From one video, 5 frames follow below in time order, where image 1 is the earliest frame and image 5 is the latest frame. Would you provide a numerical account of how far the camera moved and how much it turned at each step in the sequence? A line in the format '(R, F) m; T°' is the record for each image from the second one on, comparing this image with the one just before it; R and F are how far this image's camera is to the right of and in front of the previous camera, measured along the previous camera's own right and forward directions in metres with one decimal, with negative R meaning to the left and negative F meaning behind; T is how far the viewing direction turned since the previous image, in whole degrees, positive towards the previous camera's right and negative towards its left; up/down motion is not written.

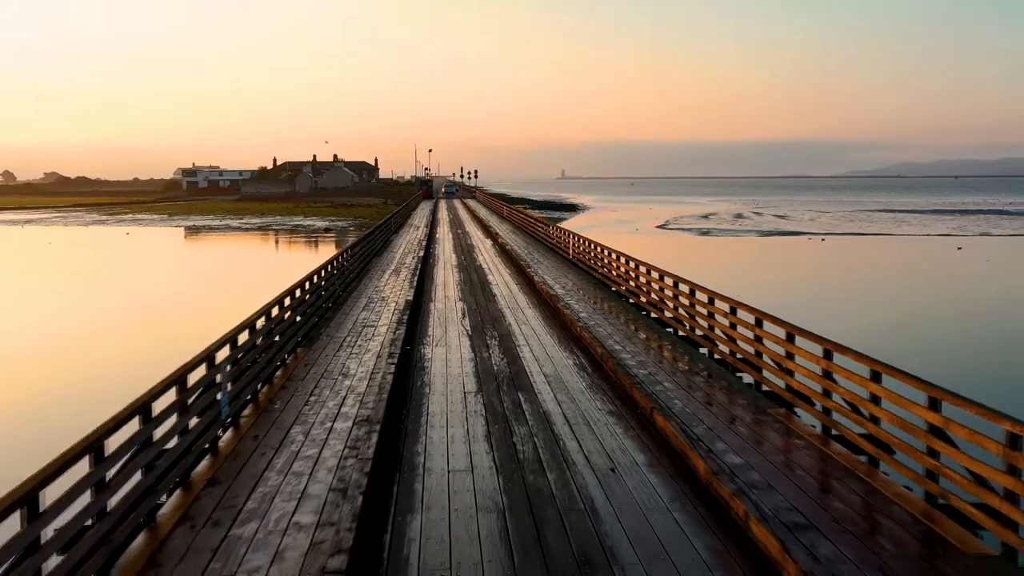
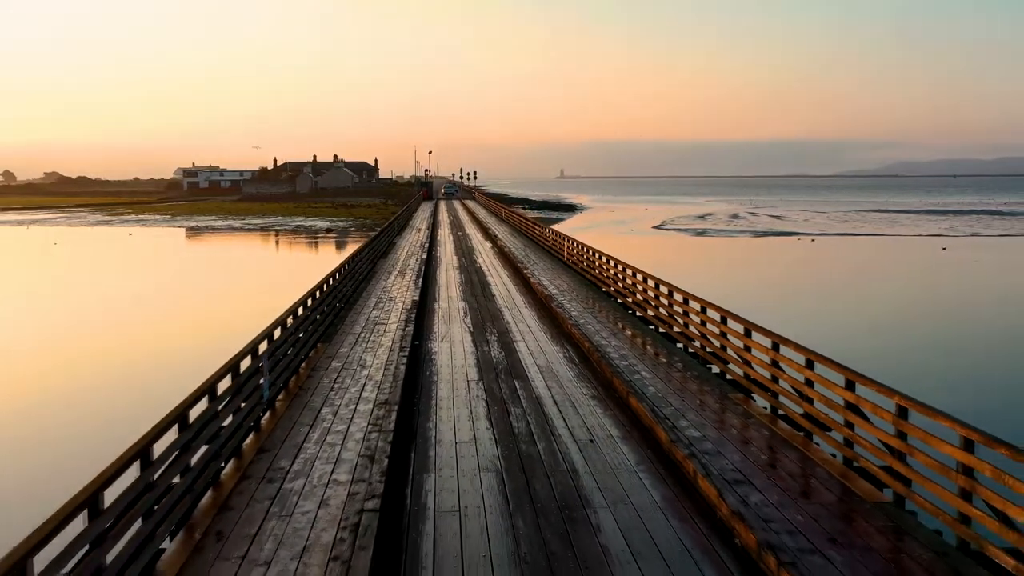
(0.0, -0.9) m; 0°
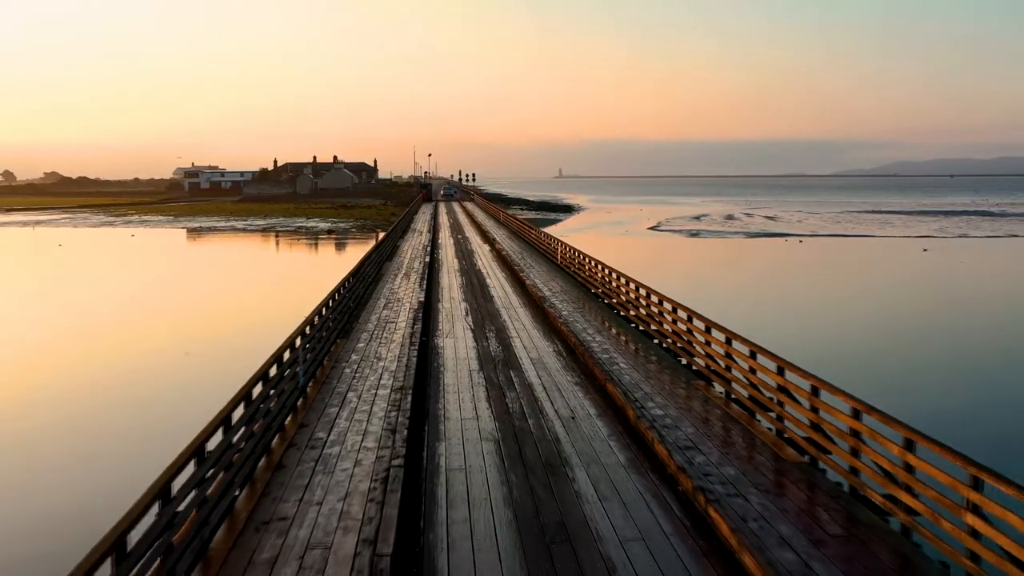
(0.0, -1.1) m; 0°
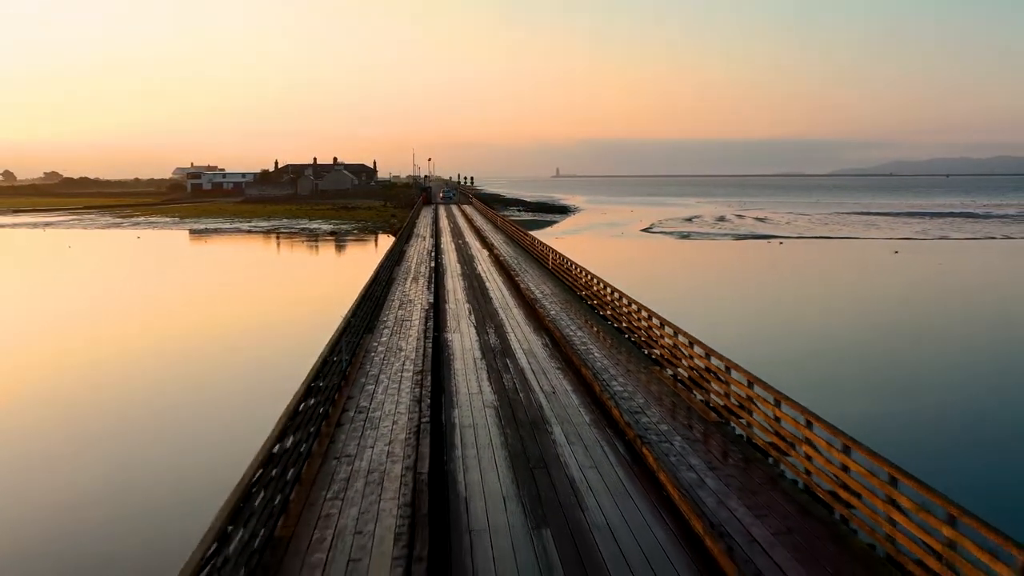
(0.0, -1.9) m; 0°
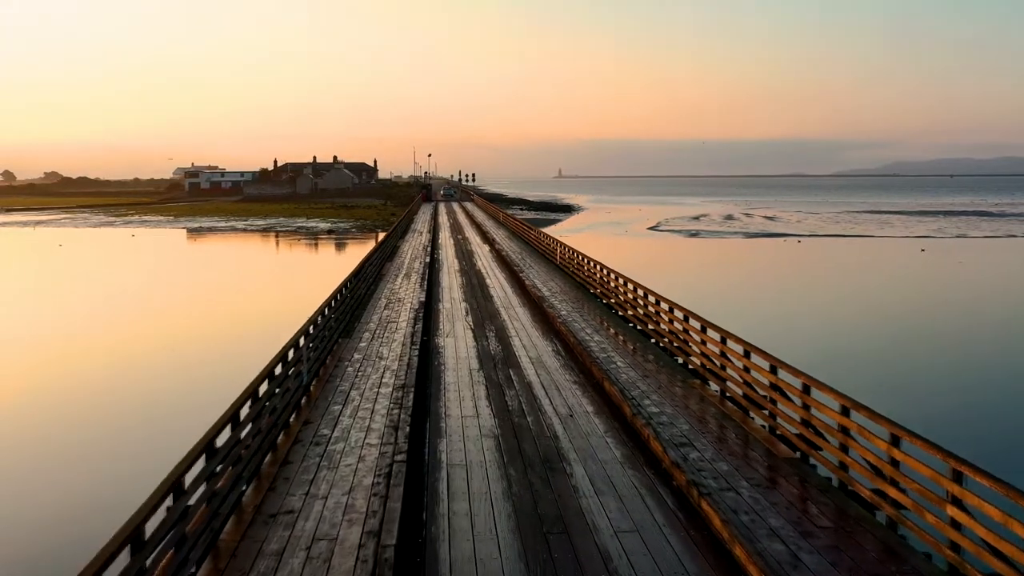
(0.0, +1.8) m; 0°
